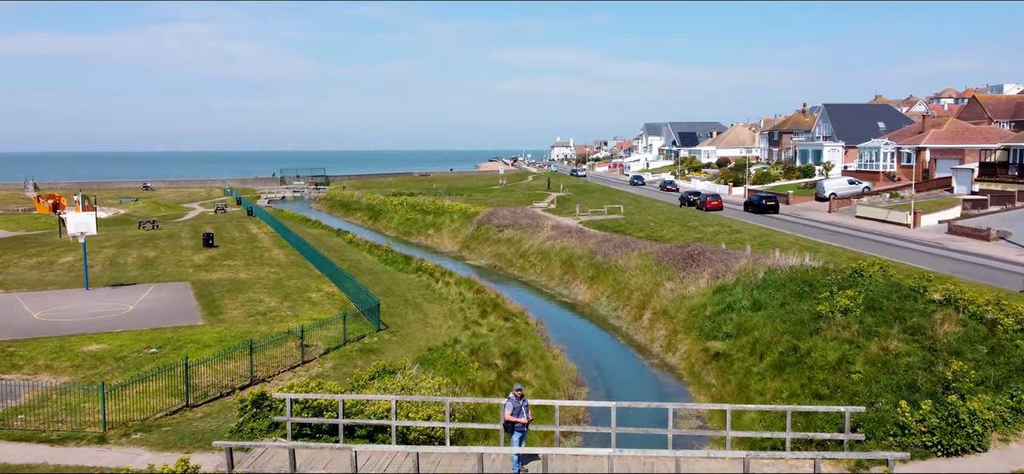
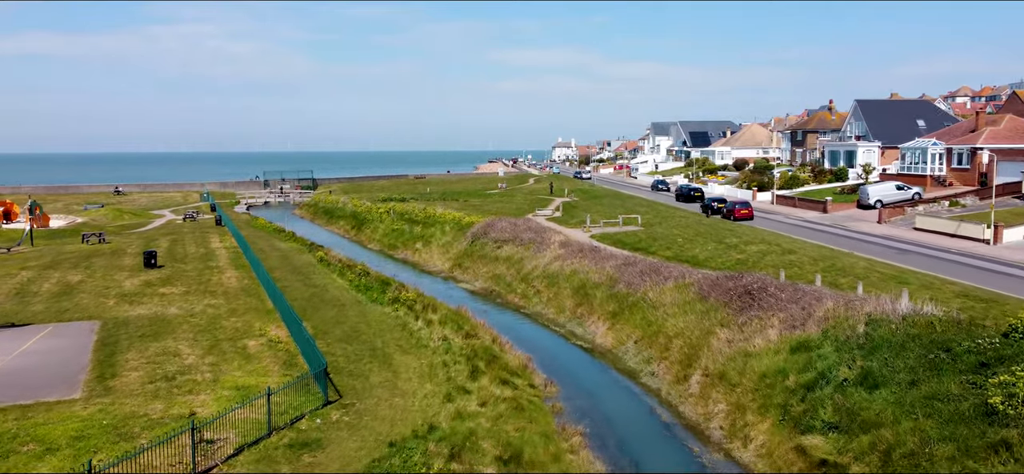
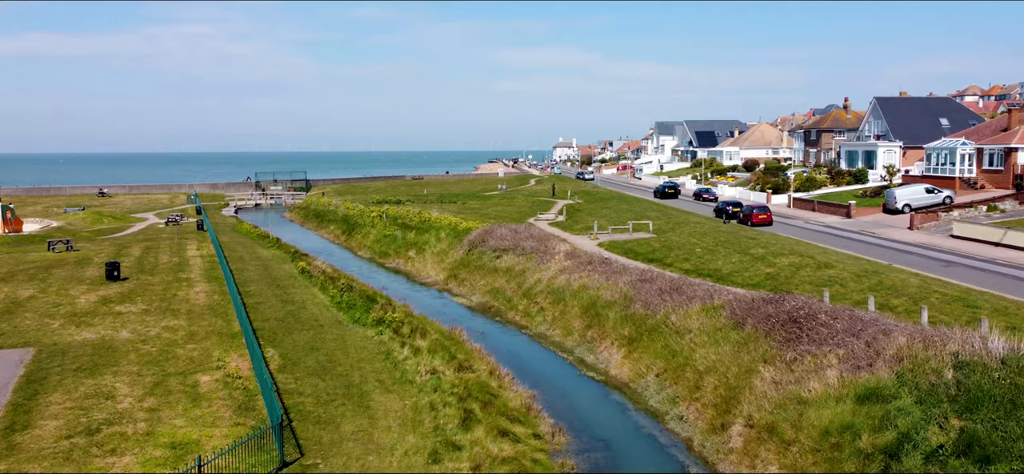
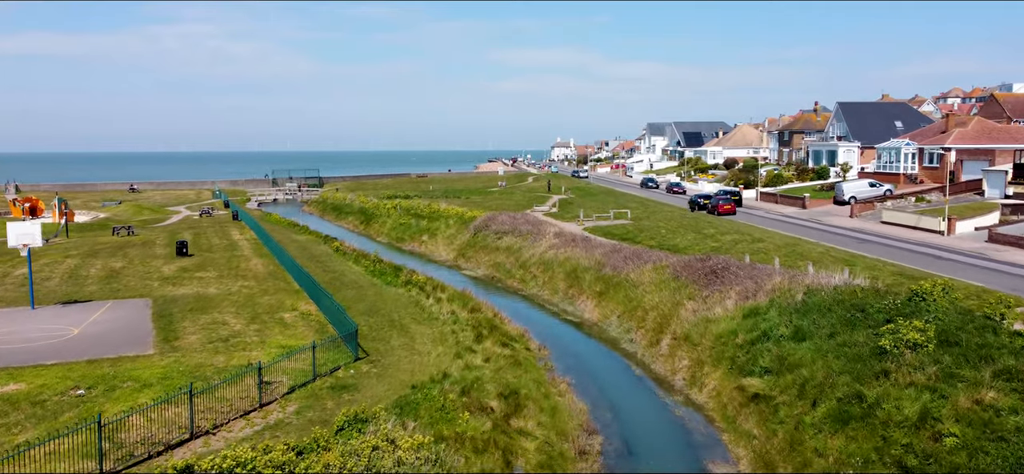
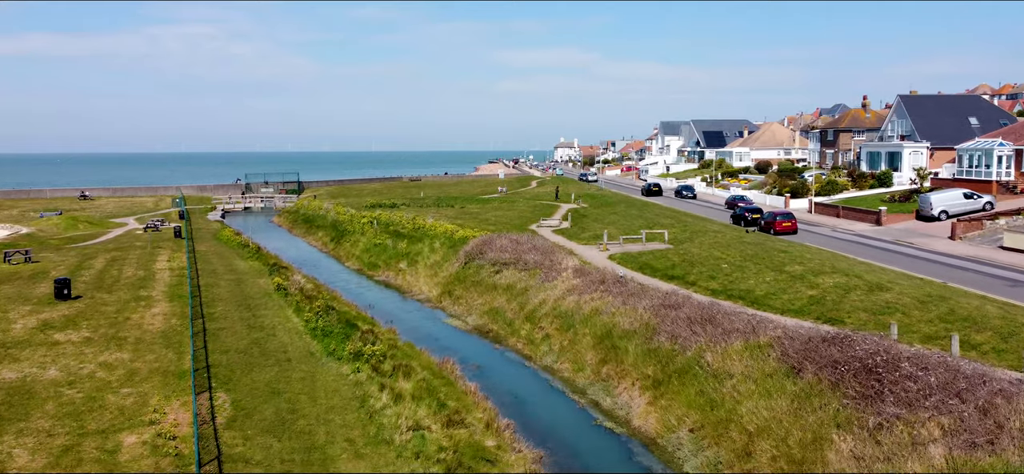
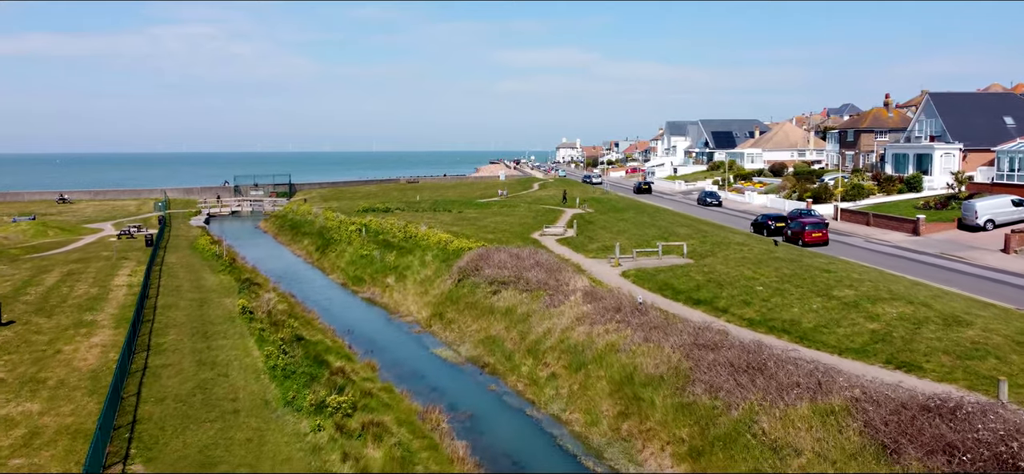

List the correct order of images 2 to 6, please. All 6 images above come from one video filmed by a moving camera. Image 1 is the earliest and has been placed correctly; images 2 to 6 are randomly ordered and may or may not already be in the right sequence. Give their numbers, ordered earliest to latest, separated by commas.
4, 2, 3, 5, 6
